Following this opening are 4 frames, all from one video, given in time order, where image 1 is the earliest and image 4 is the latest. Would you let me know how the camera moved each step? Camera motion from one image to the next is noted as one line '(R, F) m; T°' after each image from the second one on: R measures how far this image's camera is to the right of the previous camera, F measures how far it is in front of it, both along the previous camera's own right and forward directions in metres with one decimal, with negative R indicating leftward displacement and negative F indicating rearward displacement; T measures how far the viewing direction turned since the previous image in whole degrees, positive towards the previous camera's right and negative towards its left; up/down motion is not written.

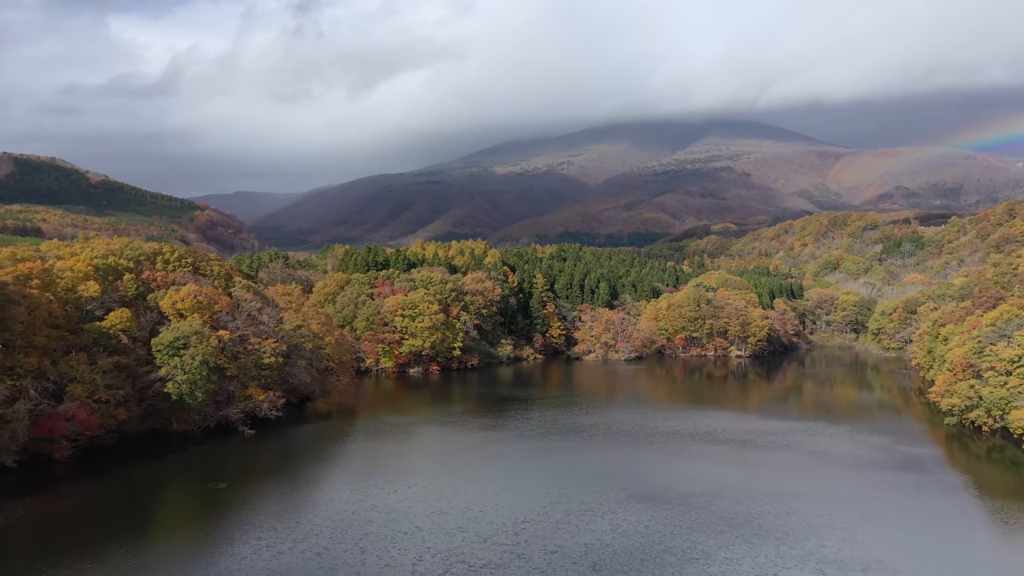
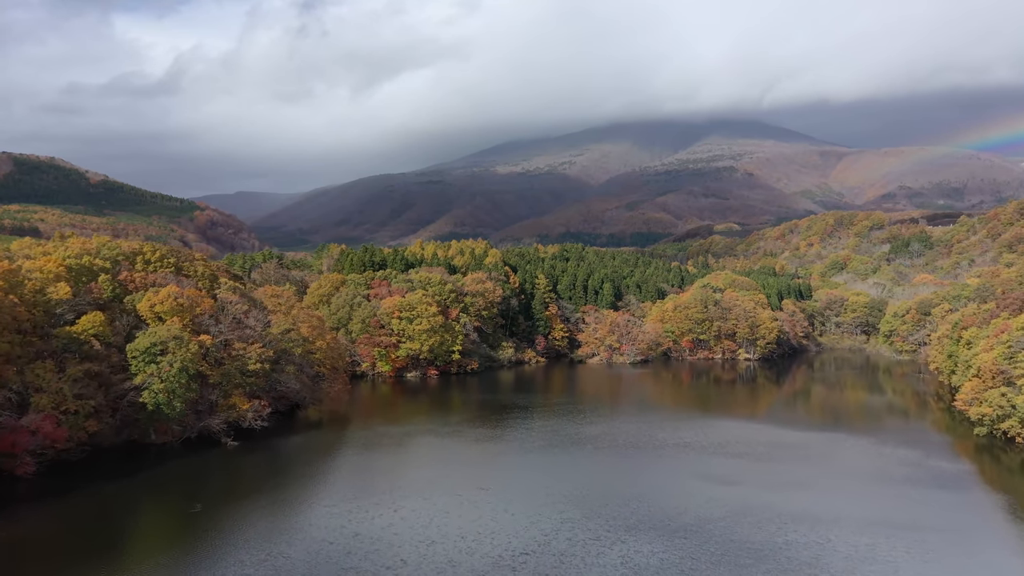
(0.0, +2.6) m; 0°
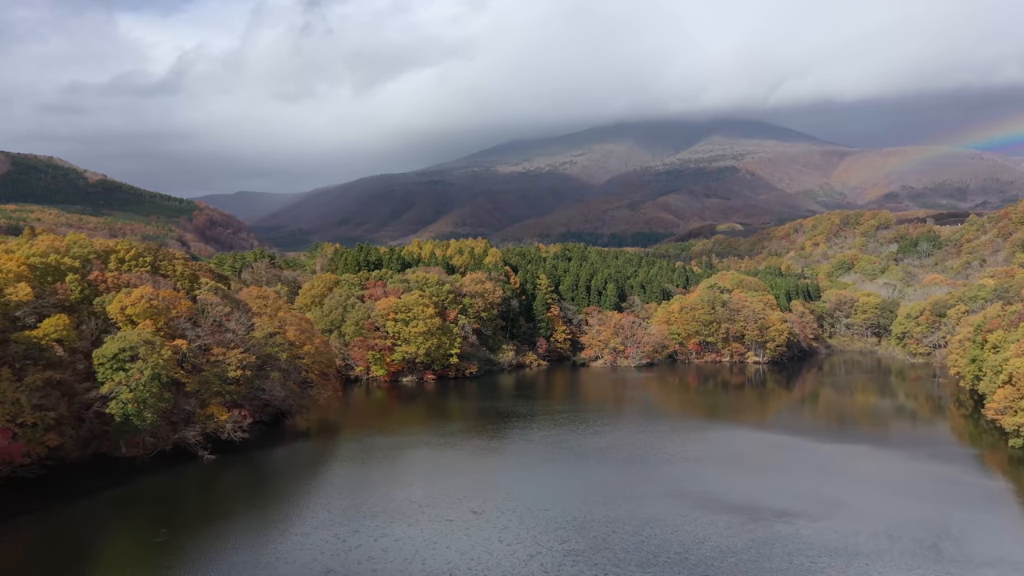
(+0.1, +2.9) m; 0°
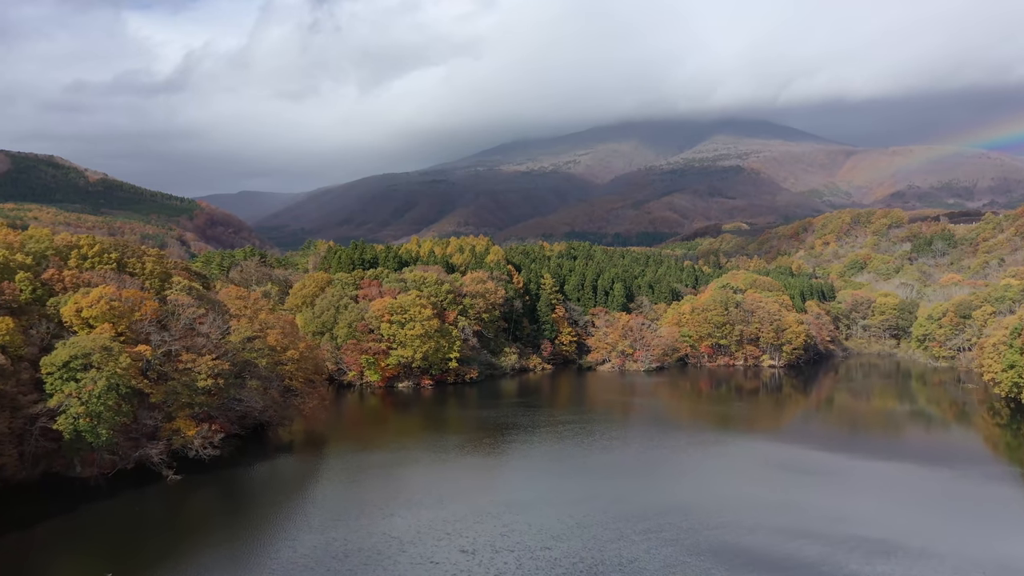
(+0.1, +3.9) m; 0°
